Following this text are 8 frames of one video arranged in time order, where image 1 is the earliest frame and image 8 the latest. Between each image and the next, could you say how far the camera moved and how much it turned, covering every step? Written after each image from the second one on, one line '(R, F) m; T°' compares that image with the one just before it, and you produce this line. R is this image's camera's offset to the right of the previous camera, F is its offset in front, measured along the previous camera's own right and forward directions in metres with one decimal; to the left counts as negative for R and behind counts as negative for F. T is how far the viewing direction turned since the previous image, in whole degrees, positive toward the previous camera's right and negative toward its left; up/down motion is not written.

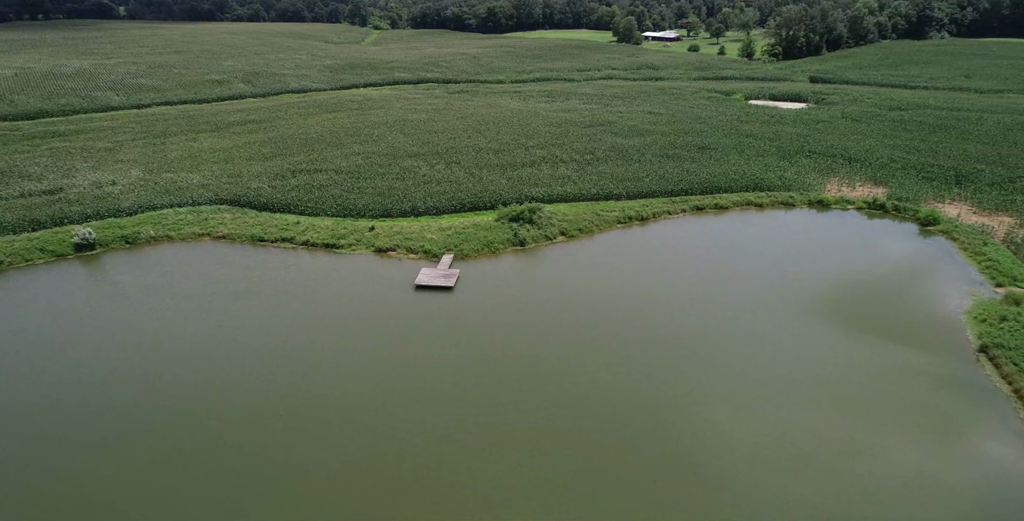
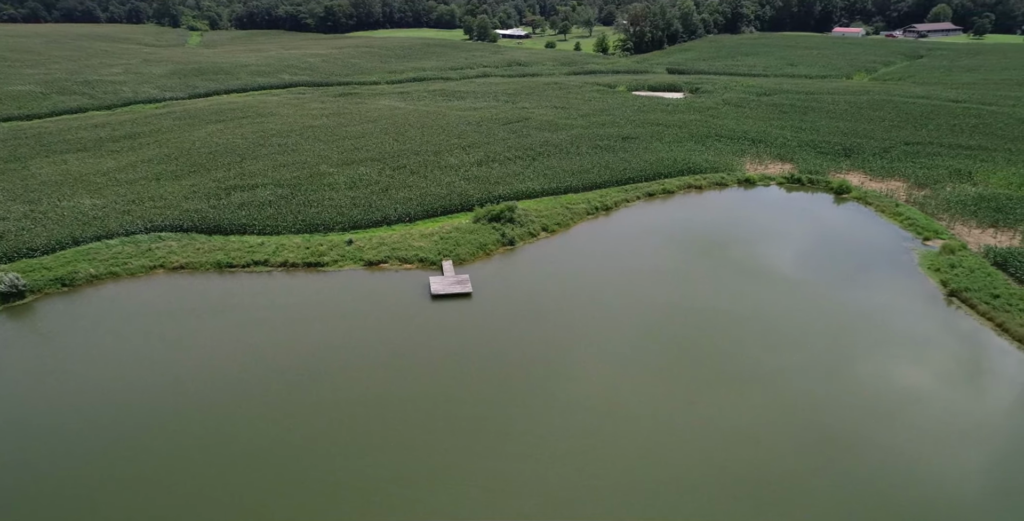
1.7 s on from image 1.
(-7.2, +1.2) m; +14°
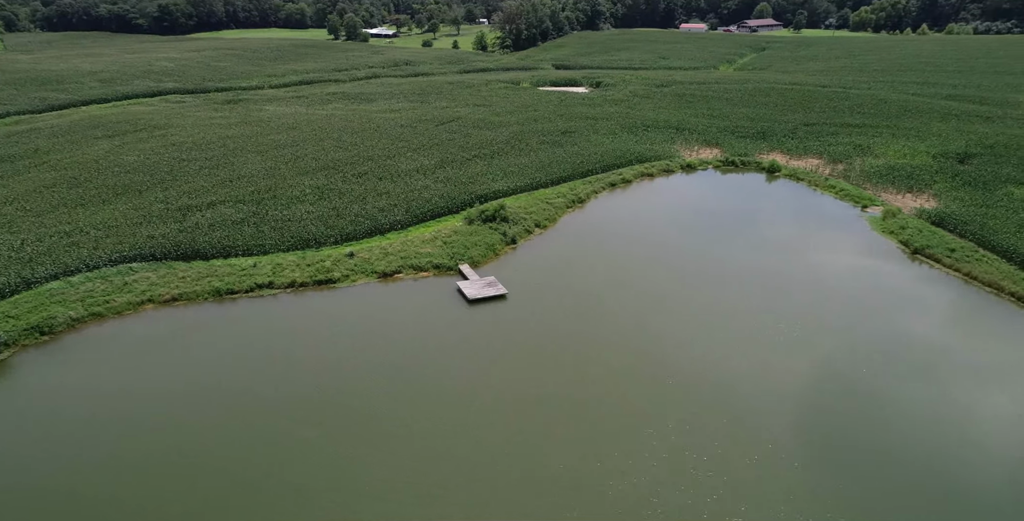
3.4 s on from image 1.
(-7.1, +0.8) m; +12°
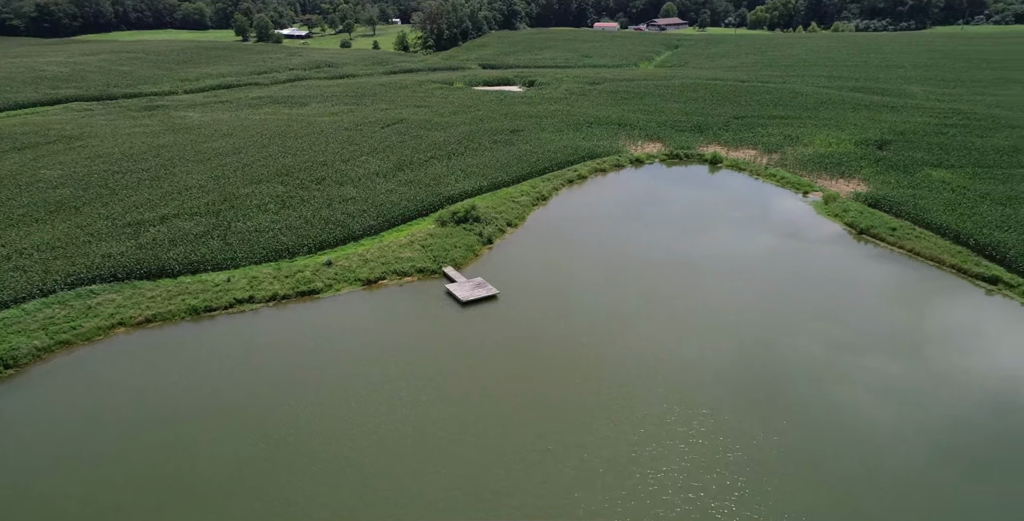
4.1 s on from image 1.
(-2.9, 0.0) m; +7°
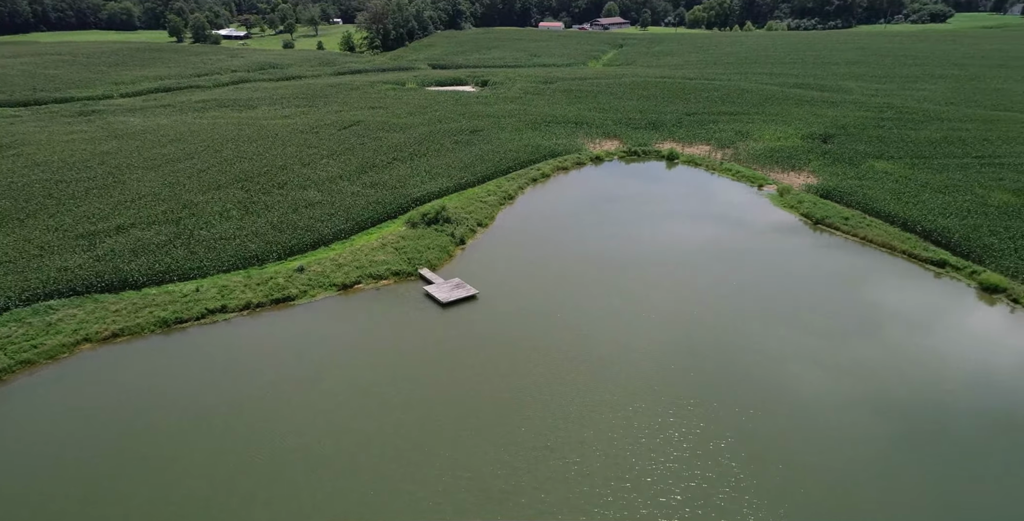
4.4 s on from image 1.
(-1.2, -0.1) m; +5°
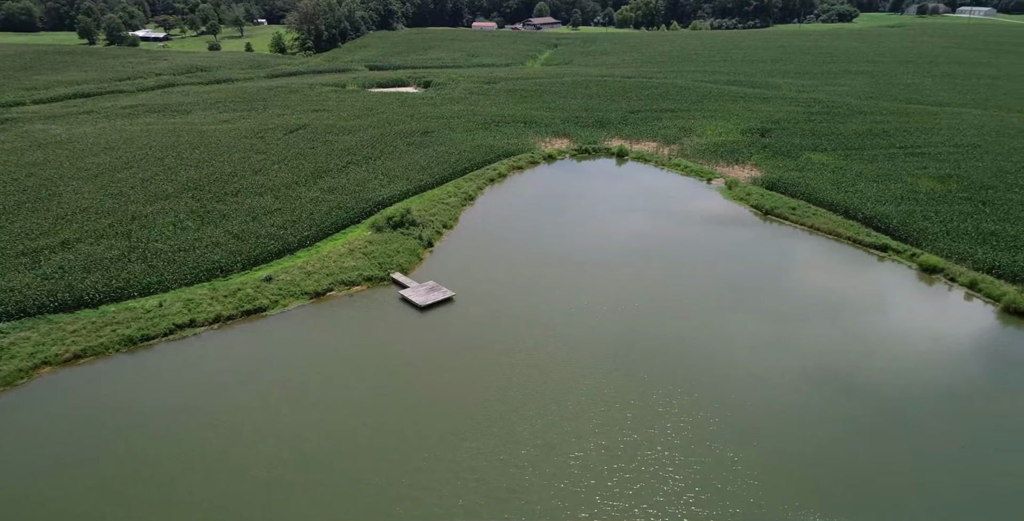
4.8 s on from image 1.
(-1.6, -0.2) m; +6°
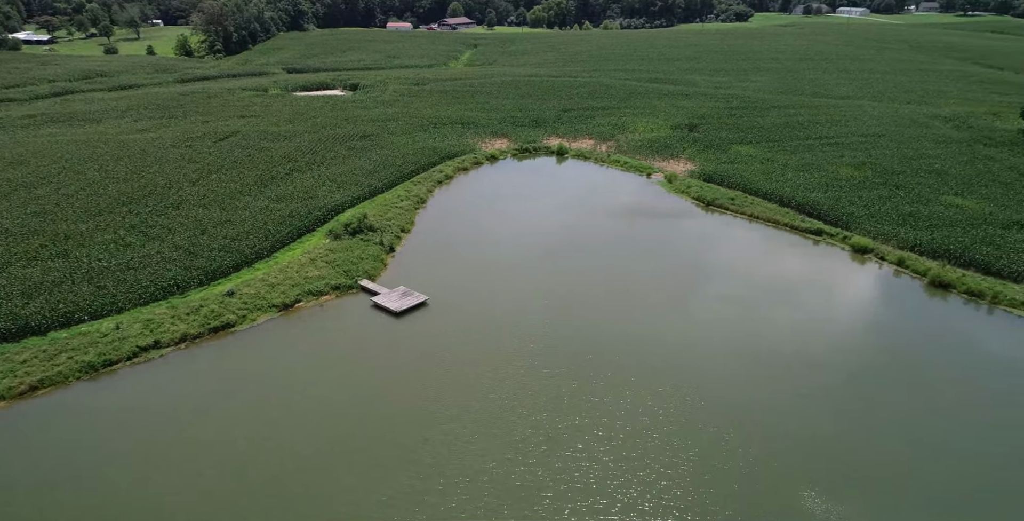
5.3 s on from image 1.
(-2.2, -0.3) m; +7°
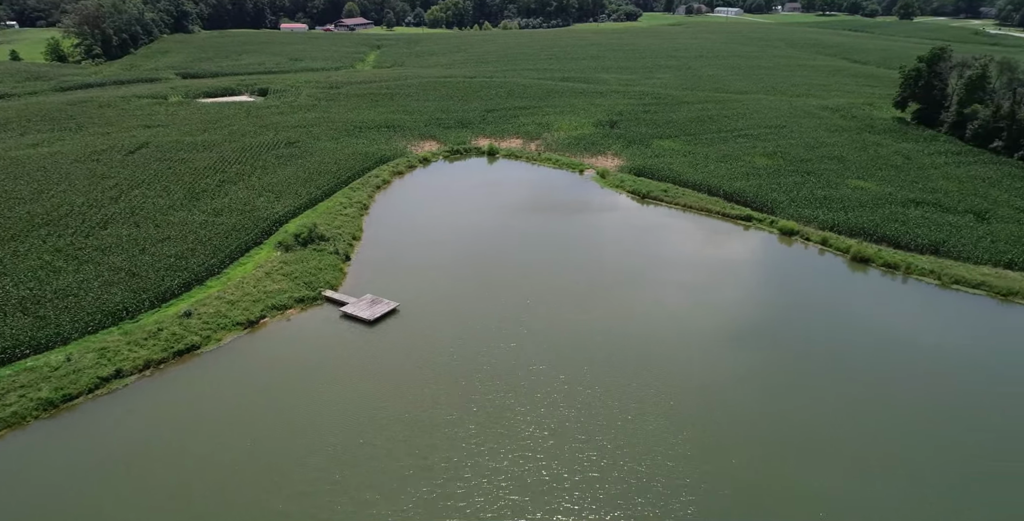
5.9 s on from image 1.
(-2.6, -0.3) m; +9°
